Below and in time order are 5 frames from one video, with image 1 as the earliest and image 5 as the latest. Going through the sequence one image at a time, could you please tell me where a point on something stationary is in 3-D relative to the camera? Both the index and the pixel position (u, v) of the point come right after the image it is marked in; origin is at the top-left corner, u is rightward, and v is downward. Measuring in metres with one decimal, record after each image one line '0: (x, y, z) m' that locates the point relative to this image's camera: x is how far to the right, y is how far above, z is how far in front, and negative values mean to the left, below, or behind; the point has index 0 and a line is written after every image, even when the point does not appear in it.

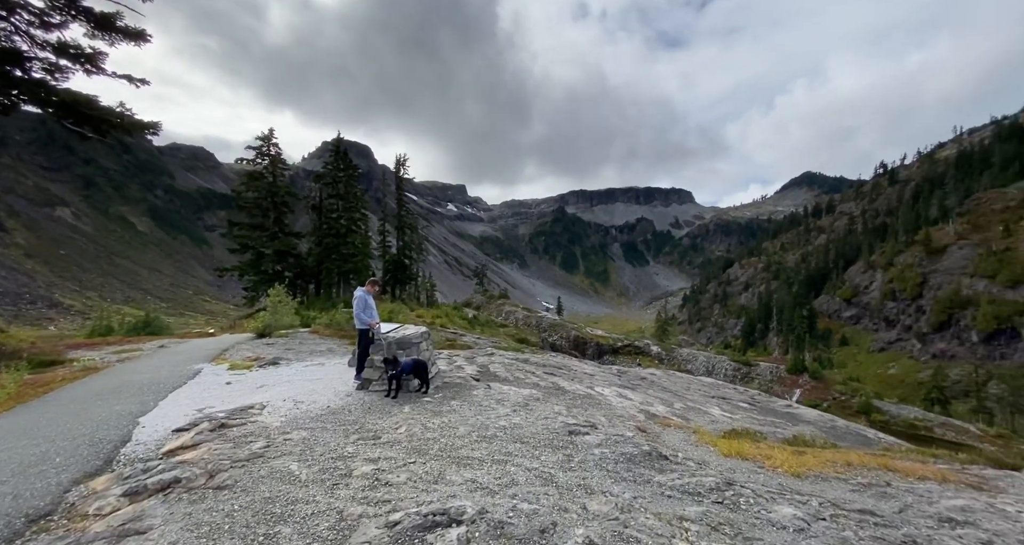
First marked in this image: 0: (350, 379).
0: (-6.0, -4.0, +16.5) m
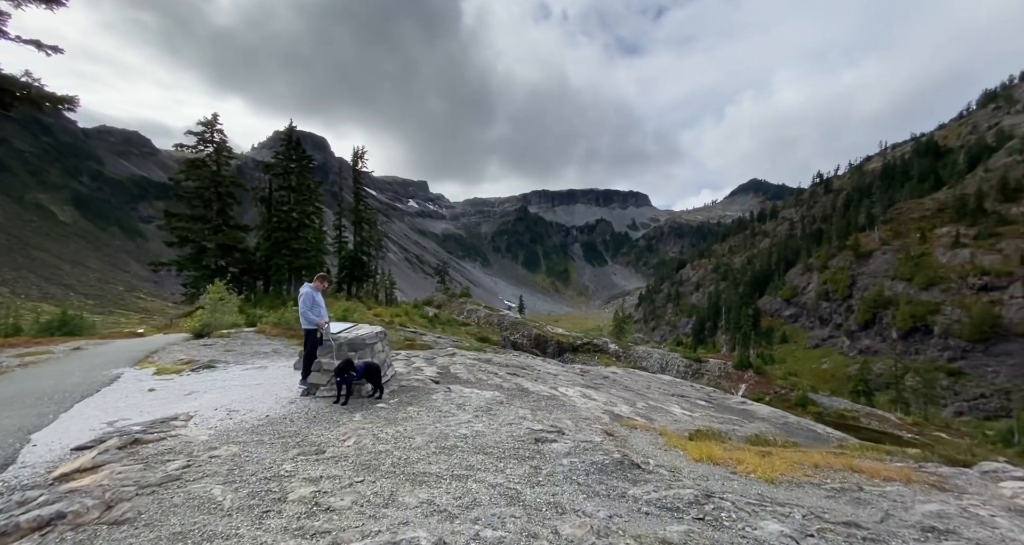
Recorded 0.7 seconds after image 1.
0: (-7.3, -3.8, +15.1) m
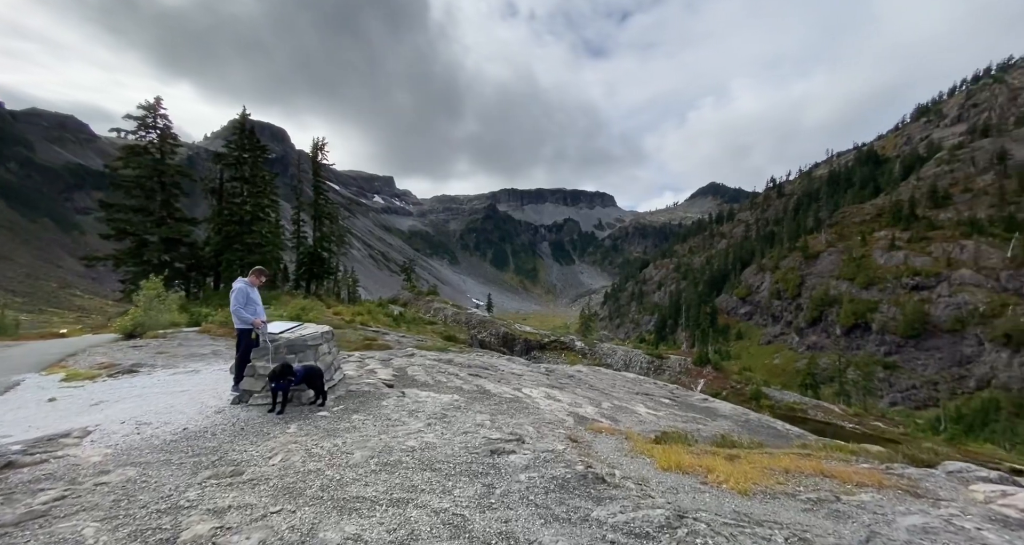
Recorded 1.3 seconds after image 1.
0: (-8.6, -3.6, +13.5) m
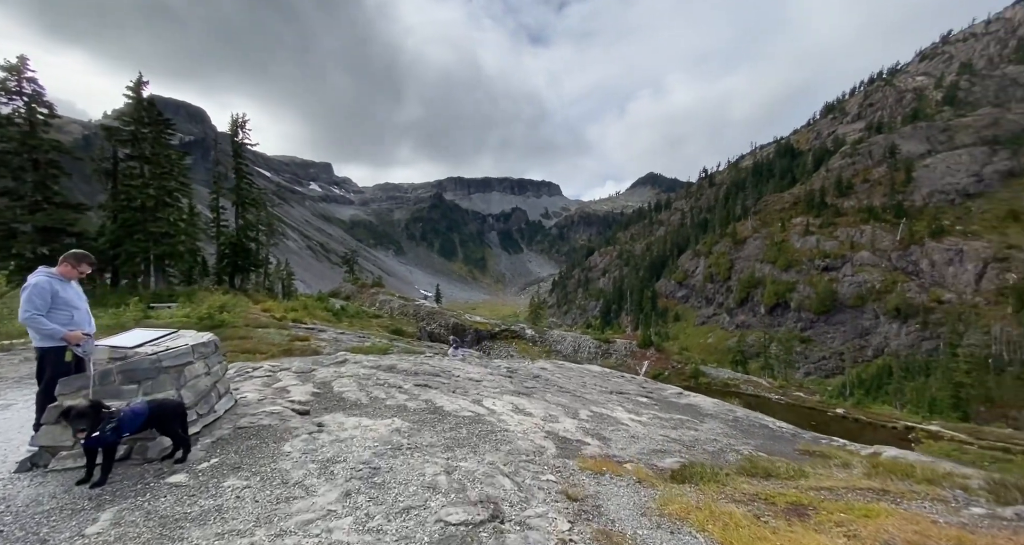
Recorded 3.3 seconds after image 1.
0: (-9.4, -3.3, +8.6) m
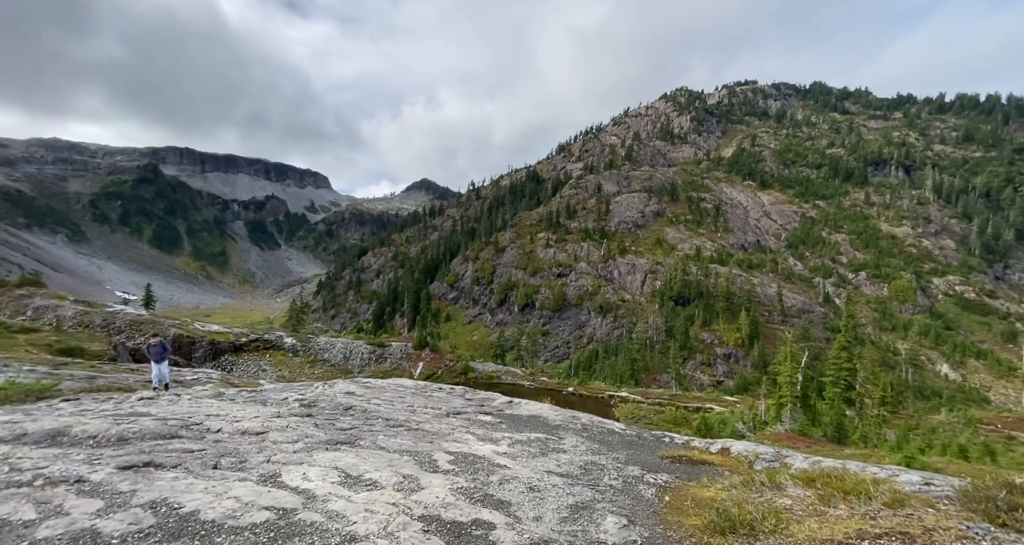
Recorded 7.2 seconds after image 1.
0: (-8.4, -2.6, -1.4) m
